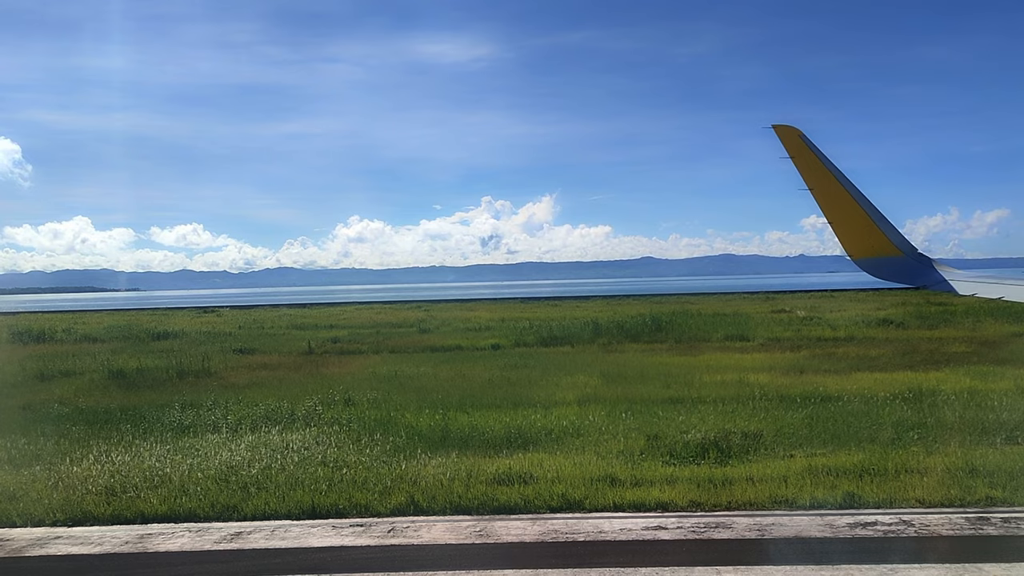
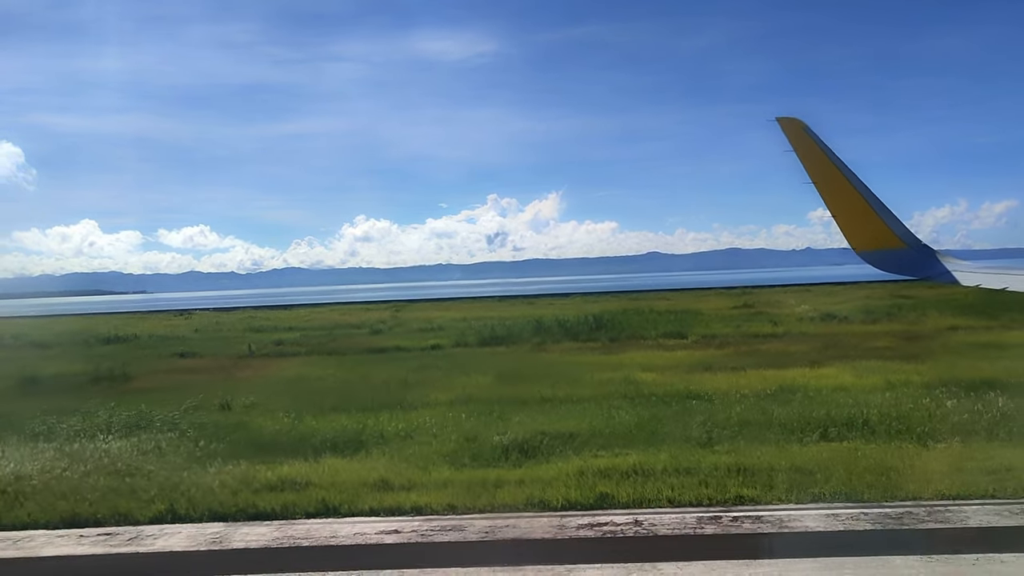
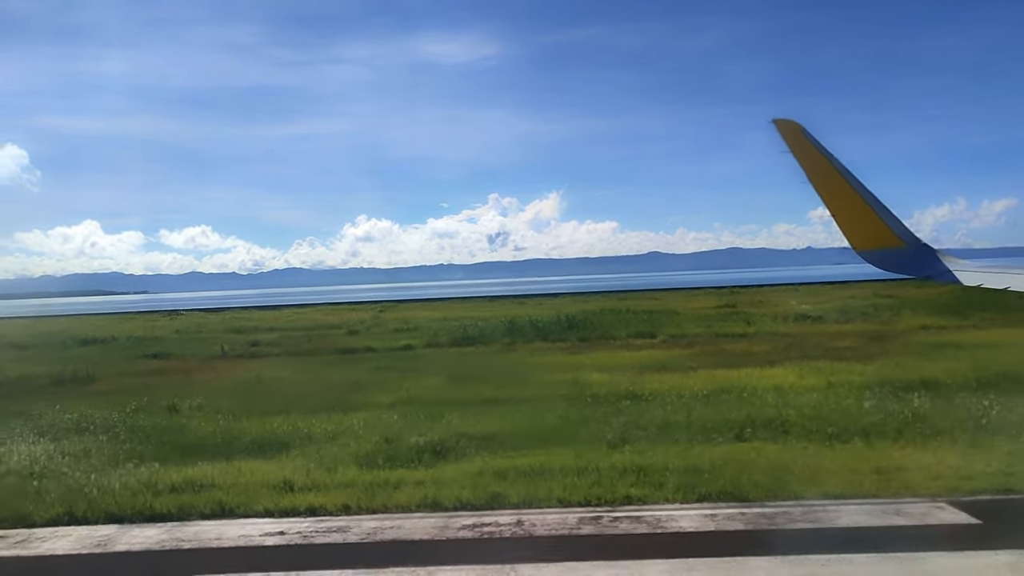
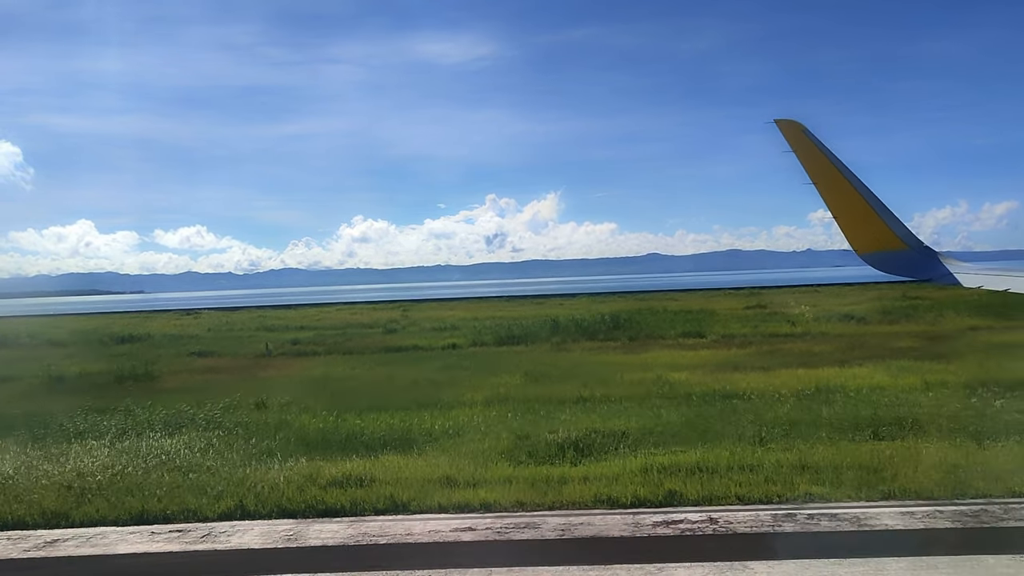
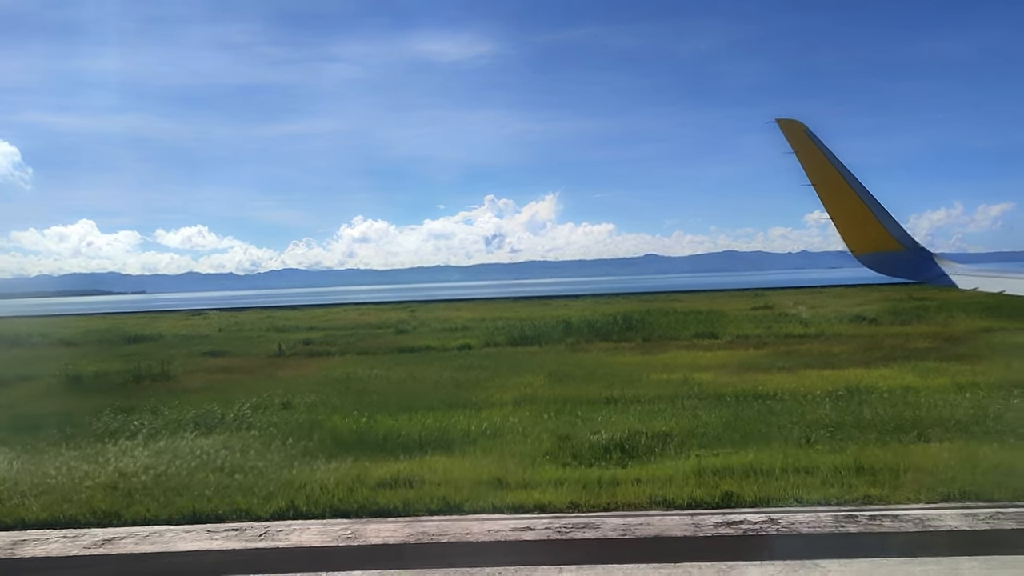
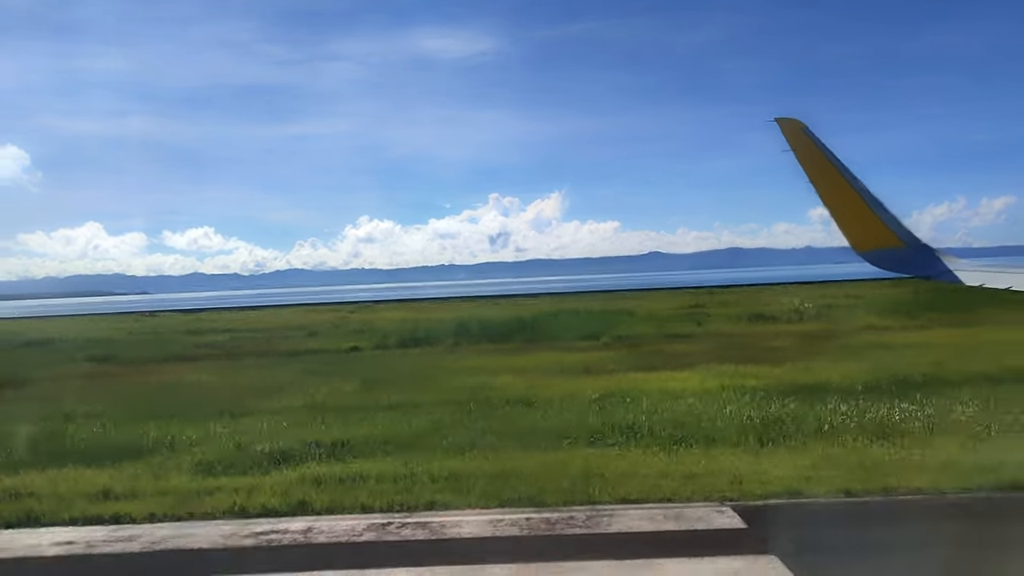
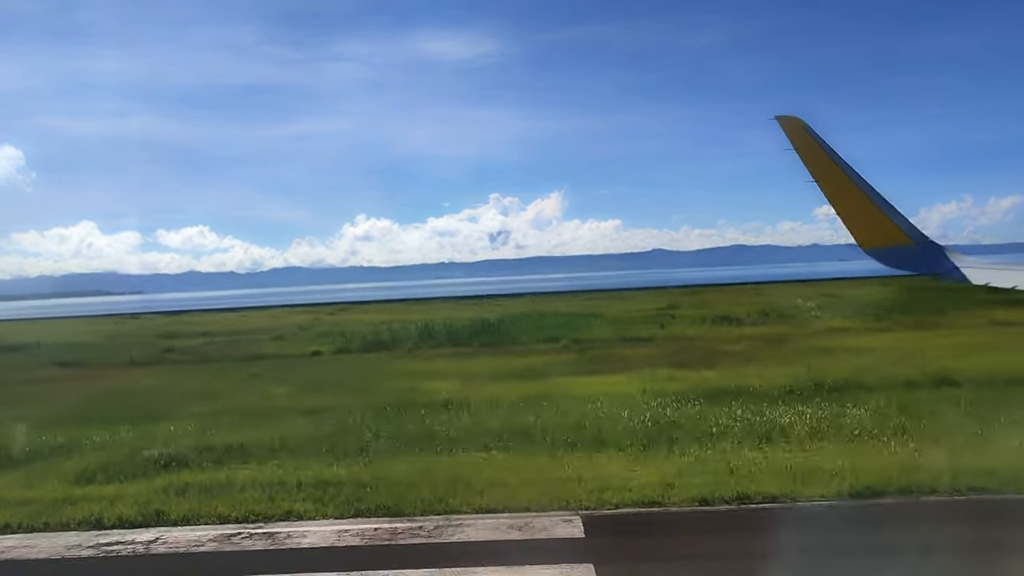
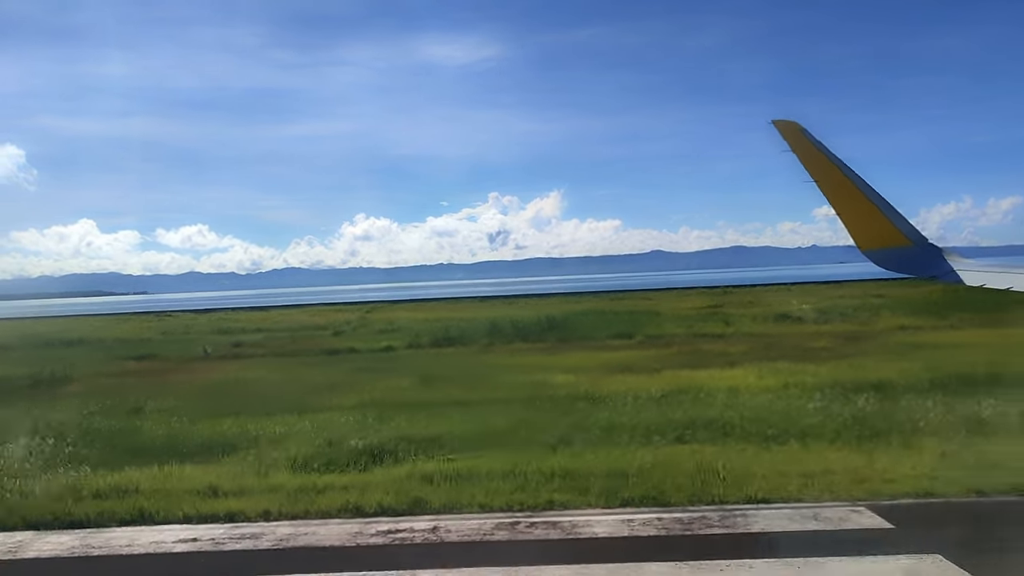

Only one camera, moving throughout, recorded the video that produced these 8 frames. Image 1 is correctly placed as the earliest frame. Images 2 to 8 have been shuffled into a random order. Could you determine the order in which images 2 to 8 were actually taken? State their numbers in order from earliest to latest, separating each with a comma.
5, 4, 2, 3, 8, 6, 7
